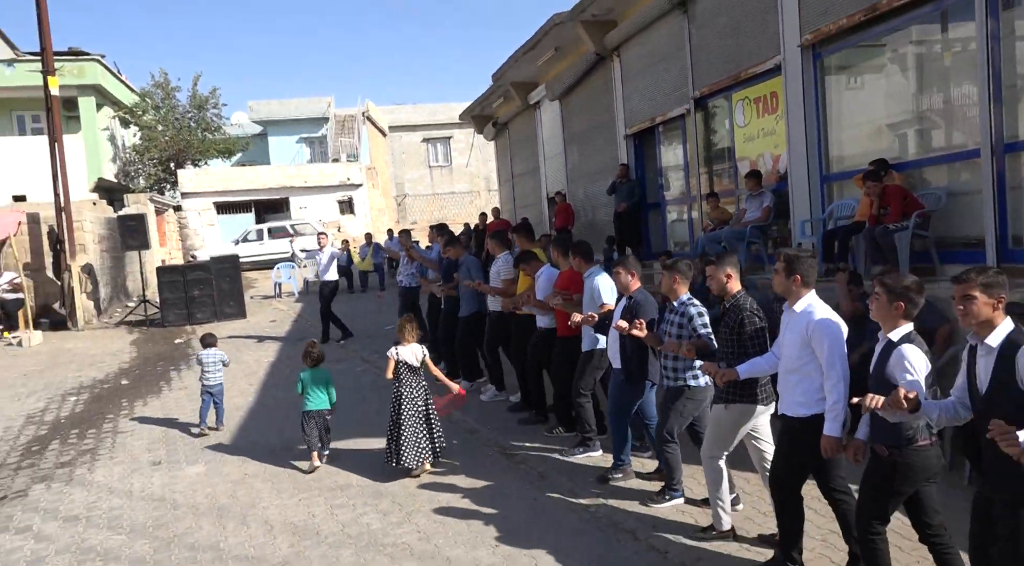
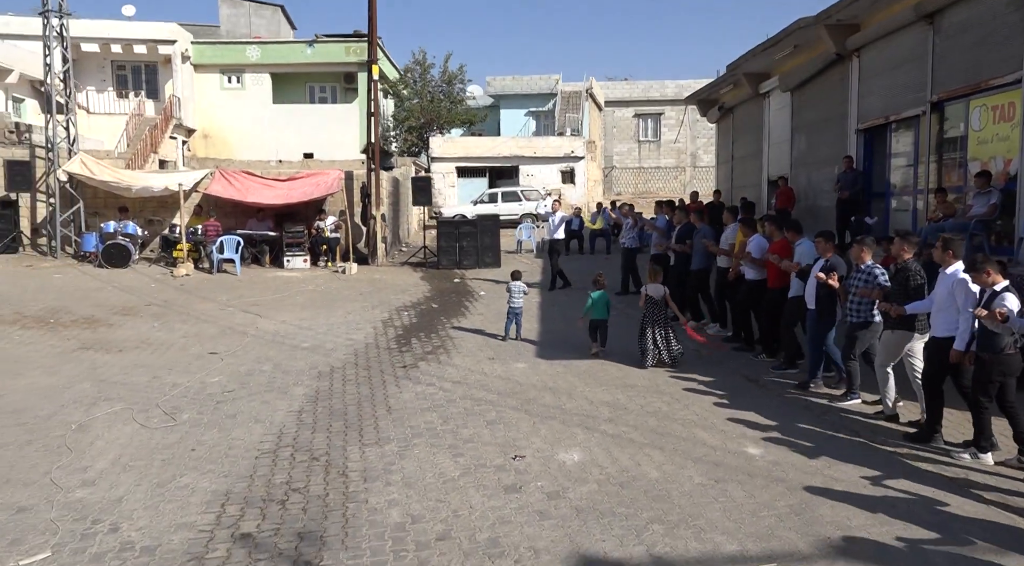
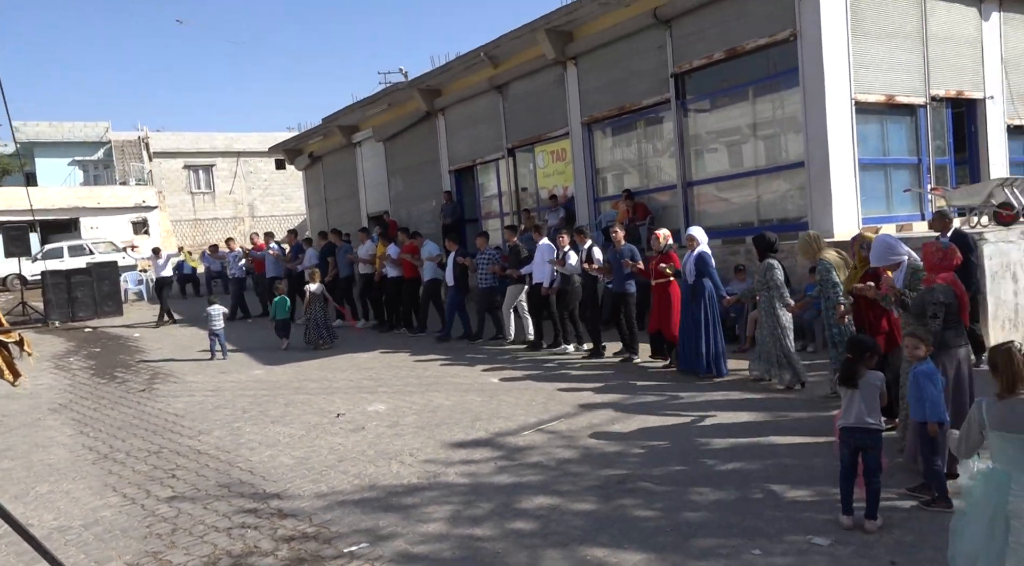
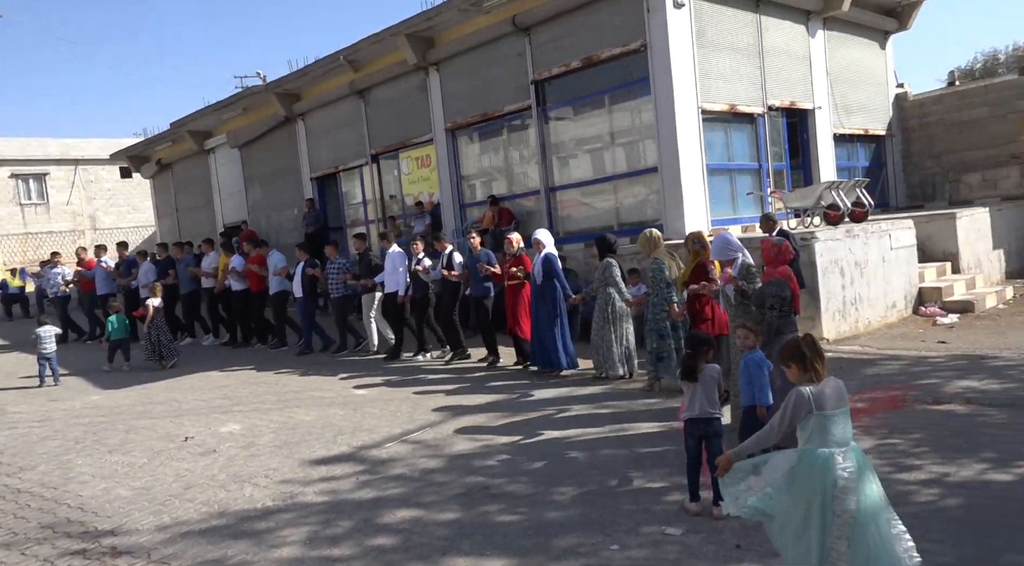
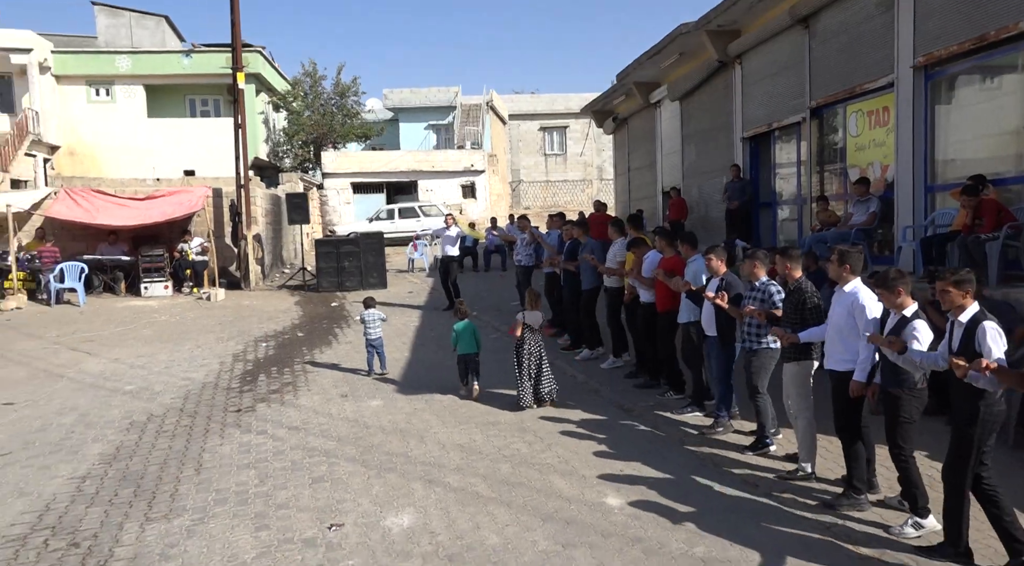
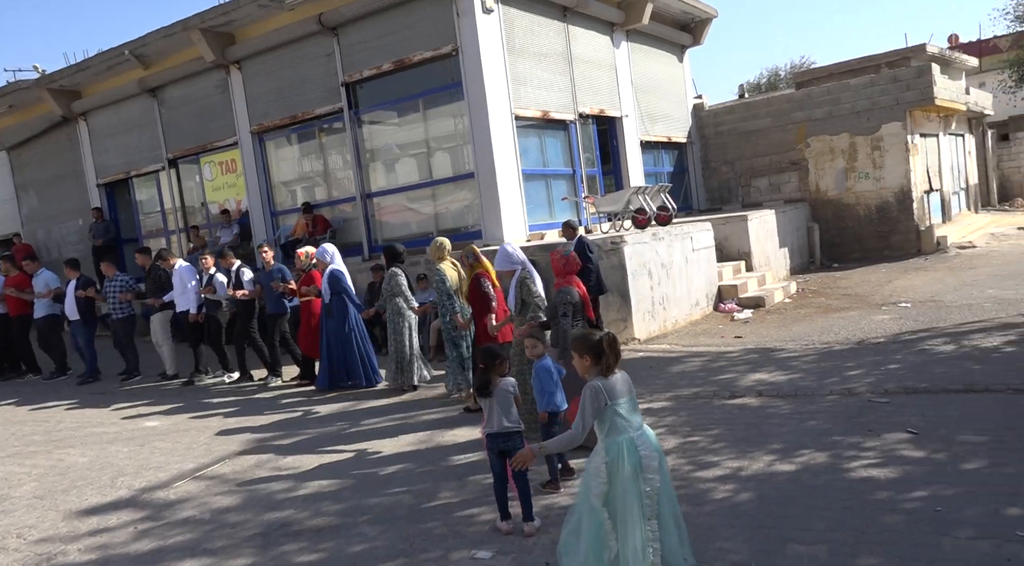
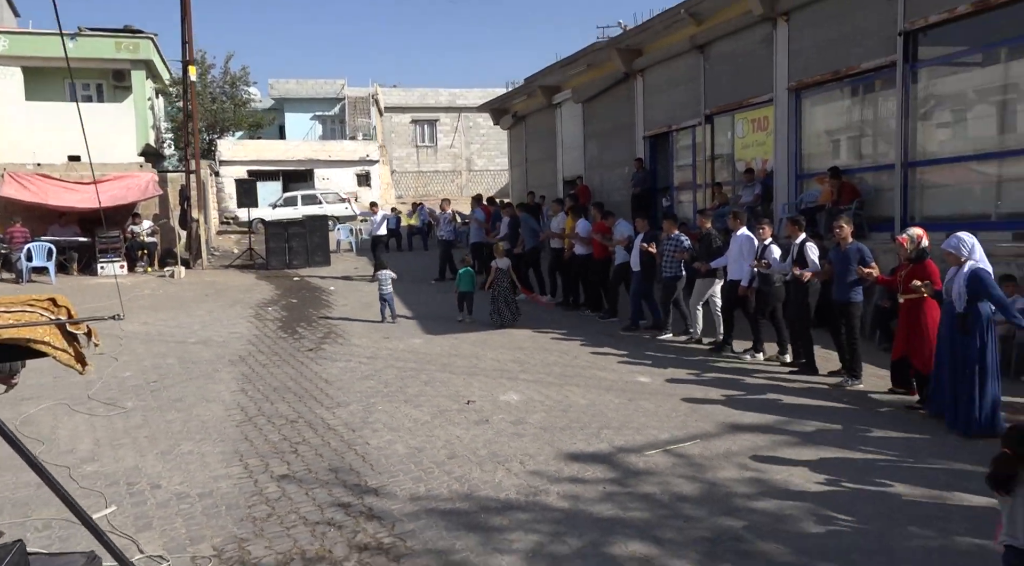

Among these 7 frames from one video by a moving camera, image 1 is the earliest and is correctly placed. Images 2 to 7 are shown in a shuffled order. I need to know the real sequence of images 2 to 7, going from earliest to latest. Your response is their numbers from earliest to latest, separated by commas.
5, 2, 7, 3, 4, 6
